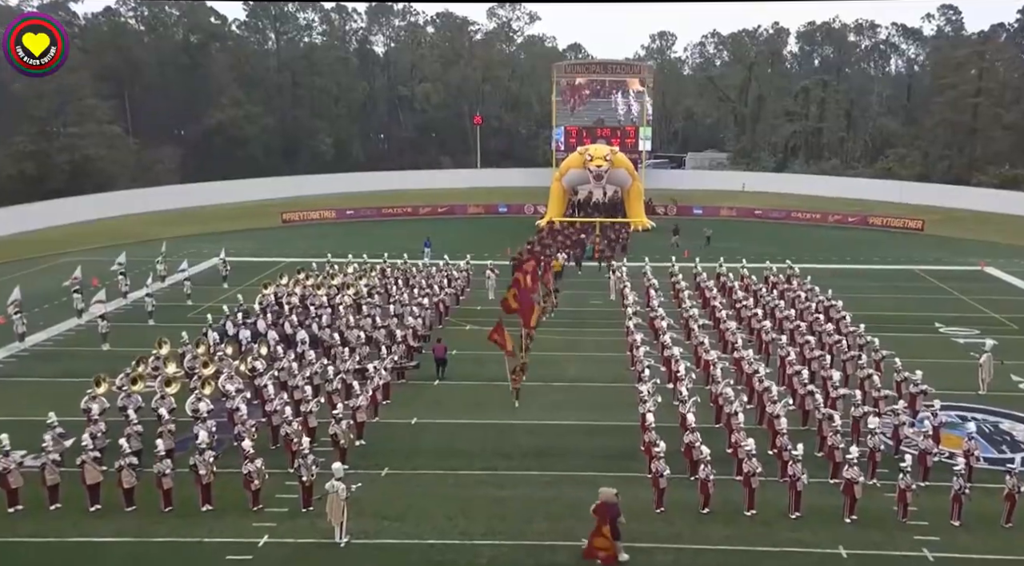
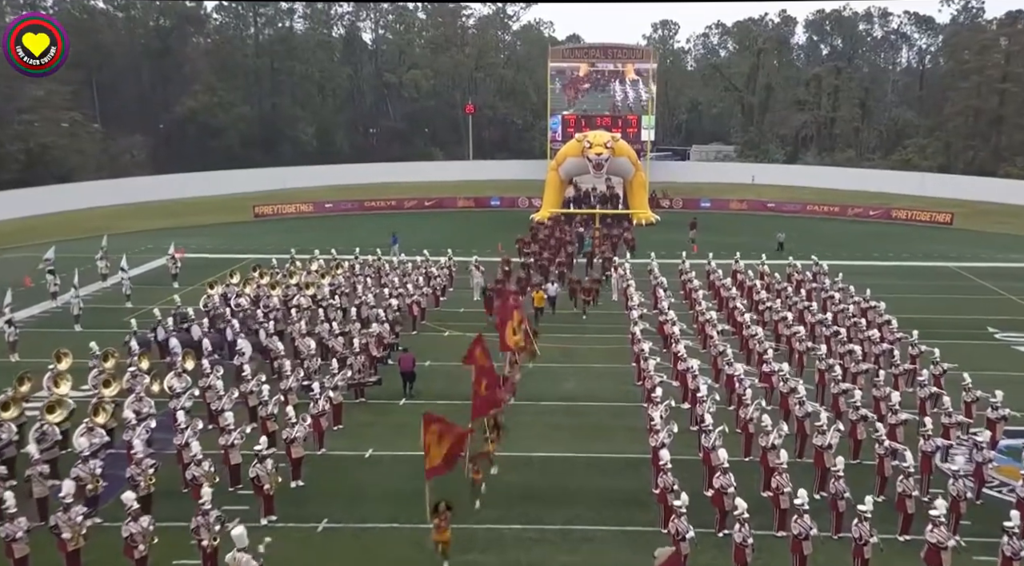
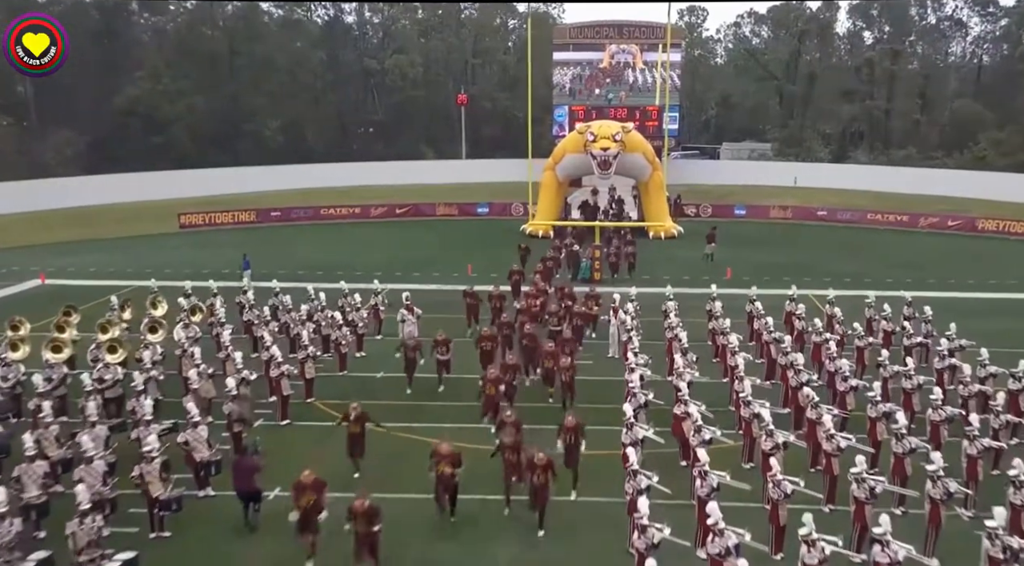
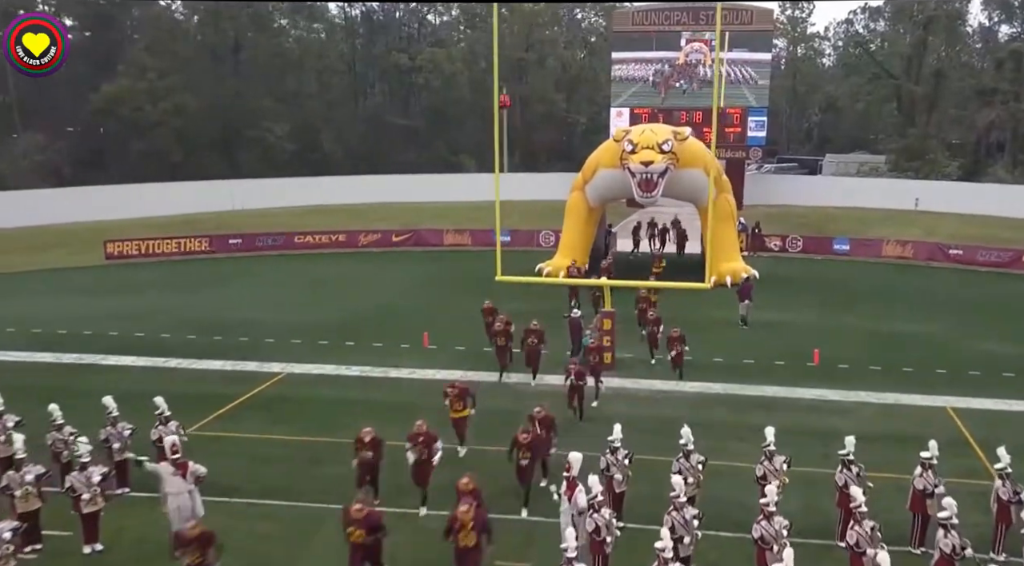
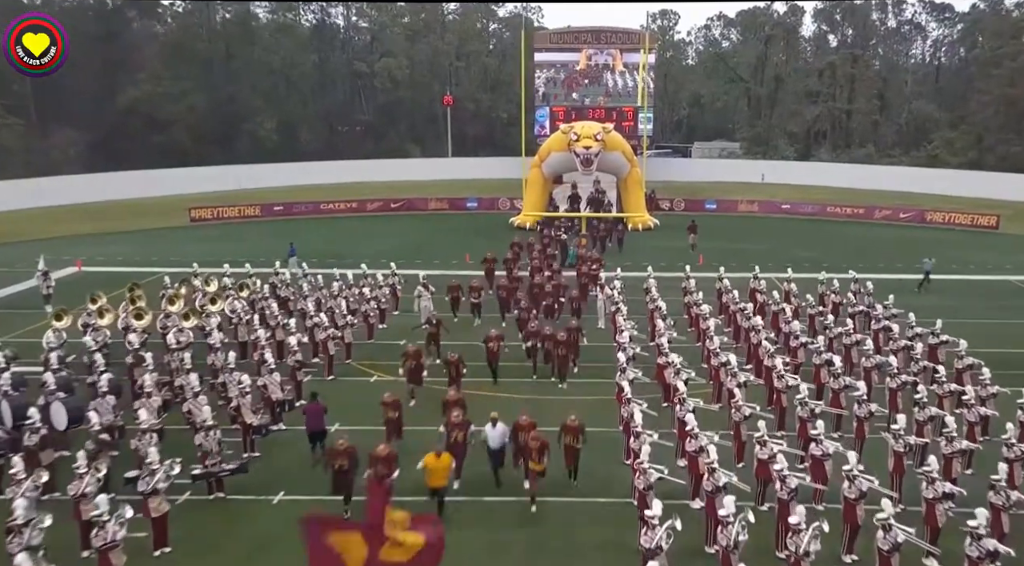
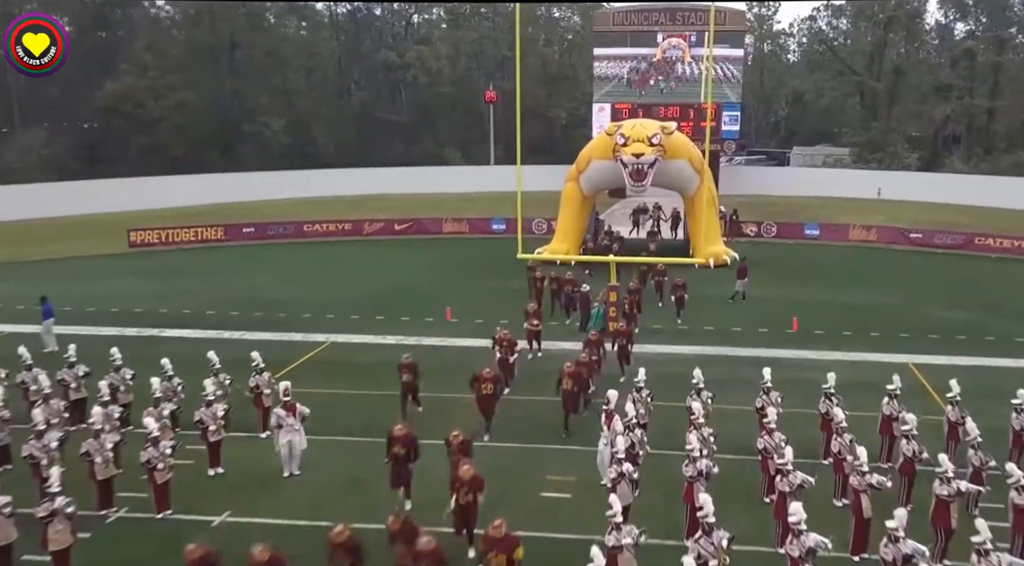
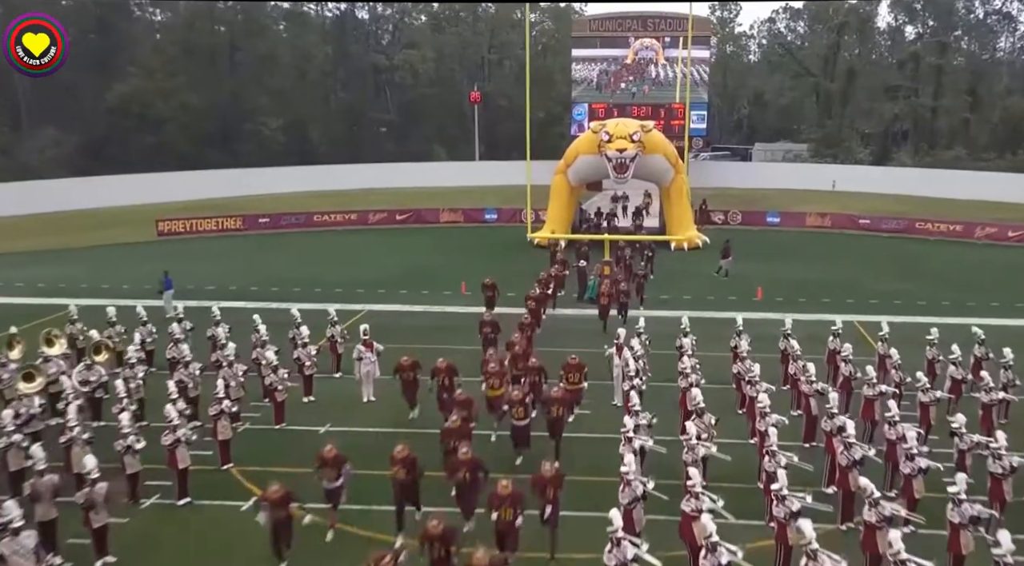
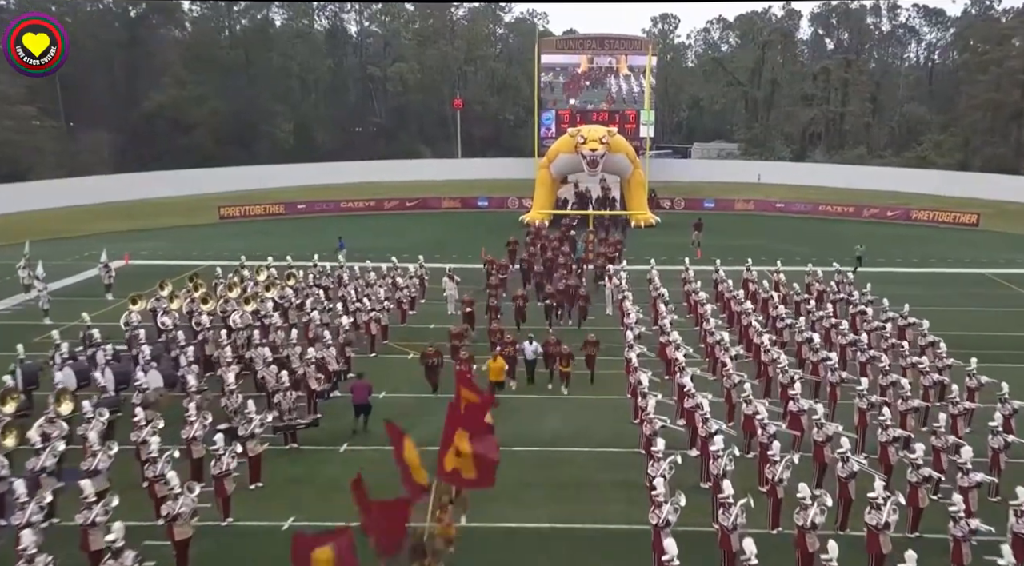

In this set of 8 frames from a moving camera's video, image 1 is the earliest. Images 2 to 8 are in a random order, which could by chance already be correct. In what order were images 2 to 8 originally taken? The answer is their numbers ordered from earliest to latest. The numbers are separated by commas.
2, 8, 5, 3, 7, 6, 4
